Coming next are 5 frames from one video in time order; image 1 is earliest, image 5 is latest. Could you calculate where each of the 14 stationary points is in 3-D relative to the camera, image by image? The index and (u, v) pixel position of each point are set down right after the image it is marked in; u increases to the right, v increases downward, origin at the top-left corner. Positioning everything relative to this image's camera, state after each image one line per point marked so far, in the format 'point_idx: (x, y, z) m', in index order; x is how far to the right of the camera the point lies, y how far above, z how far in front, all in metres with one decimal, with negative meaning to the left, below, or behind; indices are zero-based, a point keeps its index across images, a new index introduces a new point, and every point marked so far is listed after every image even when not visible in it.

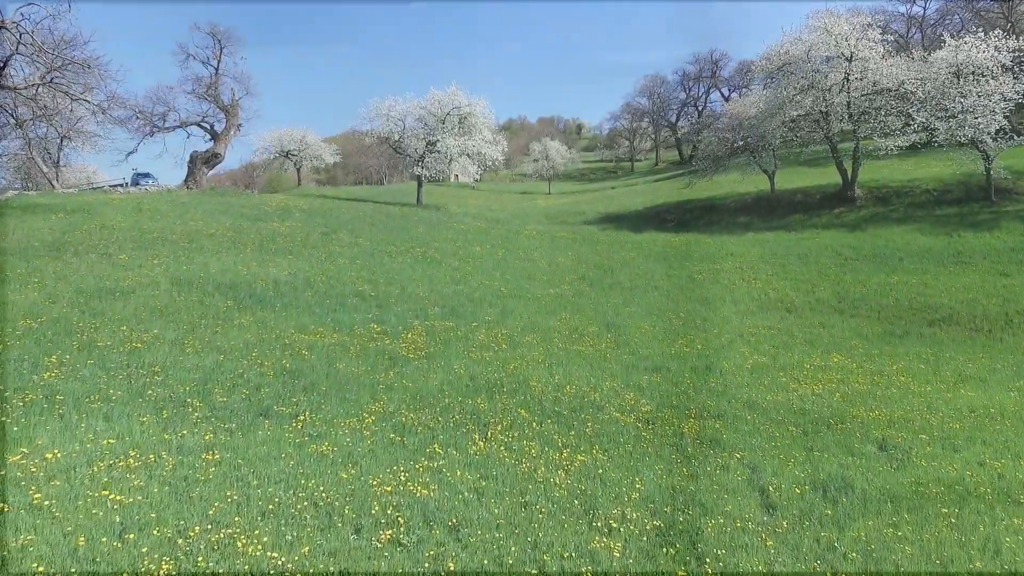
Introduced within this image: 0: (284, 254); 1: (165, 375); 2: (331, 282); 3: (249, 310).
0: (-7.1, +1.0, +19.1) m
1: (-5.2, -1.3, +9.4) m
2: (-5.0, +0.1, +17.2) m
3: (-5.8, -0.5, +13.6) m
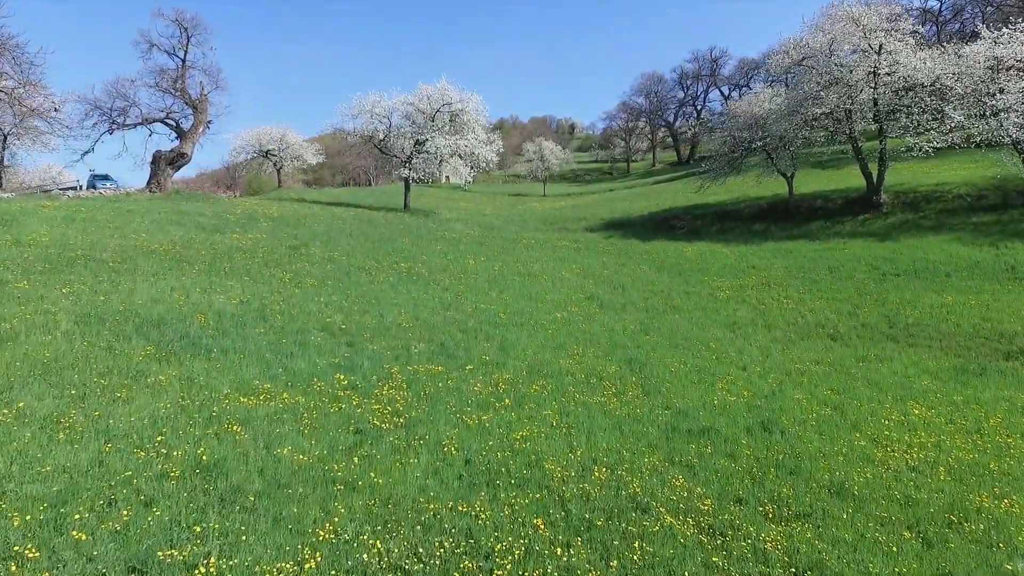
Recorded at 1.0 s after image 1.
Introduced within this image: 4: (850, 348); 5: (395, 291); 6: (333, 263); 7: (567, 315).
0: (-7.0, +0.3, +15.9) m
1: (-5.1, -2.0, +6.2) m
2: (-5.0, -0.6, +14.1) m
3: (-5.7, -1.2, +10.4) m
4: (+9.5, -1.7, +17.5) m
5: (-3.4, -0.1, +17.8) m
6: (-5.5, +0.8, +19.1) m
7: (+1.7, -0.8, +18.8) m
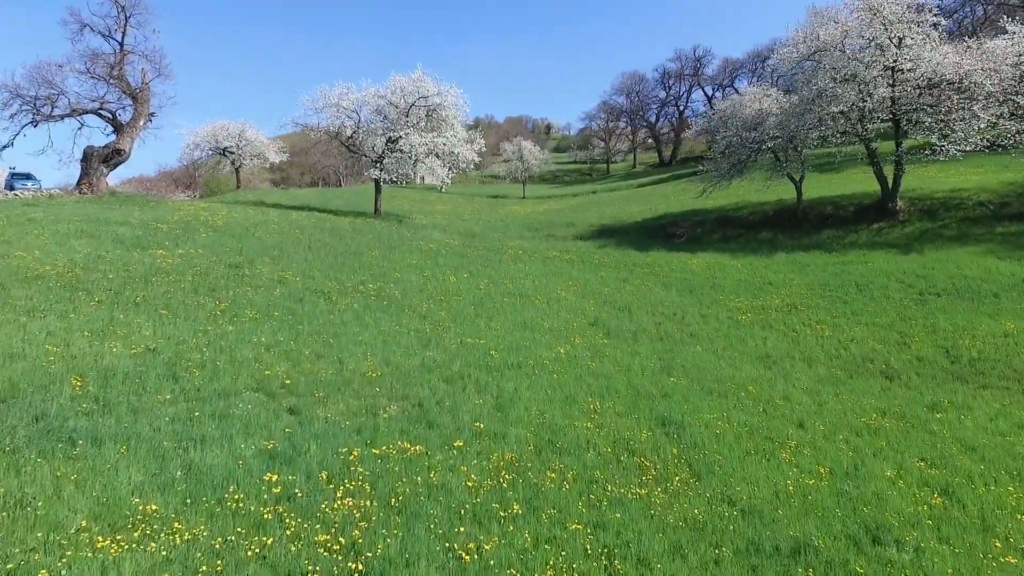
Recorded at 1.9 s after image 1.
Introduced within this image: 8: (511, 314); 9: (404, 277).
0: (-7.1, -0.4, +12.3) m
1: (-4.7, -2.7, +2.6) m
2: (-4.9, -1.3, +10.5) m
3: (-5.5, -1.9, +6.8) m
4: (+9.4, -2.4, +14.5) m
5: (-3.5, -0.8, +14.3) m
6: (-5.7, 0.0, +15.5) m
7: (+1.5, -1.6, +15.5) m
8: (0.0, -0.8, +17.7) m
9: (-3.4, +0.3, +19.2) m
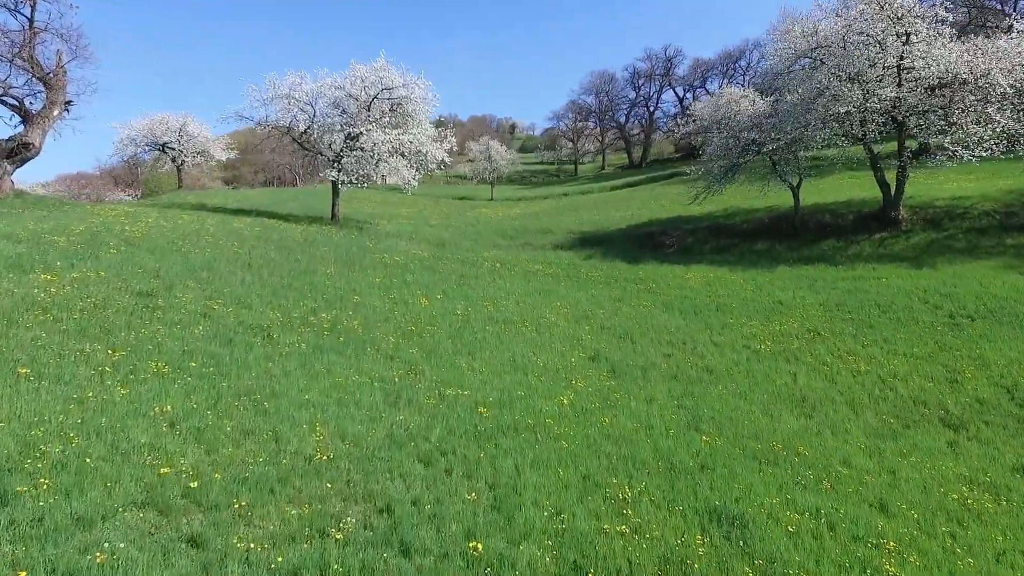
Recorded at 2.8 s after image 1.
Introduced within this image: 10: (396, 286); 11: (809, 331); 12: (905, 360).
0: (-7.1, -1.1, +8.7) m
1: (-4.1, -3.4, -0.8) m
2: (-4.8, -2.0, +7.1) m
3: (-5.2, -2.6, +3.4) m
4: (+9.2, -3.1, +12.0) m
5: (-3.6, -1.5, +11.0) m
6: (-5.9, -0.6, +12.1) m
7: (+1.3, -2.2, +12.5) m
8: (-0.4, -1.5, +14.6) m
9: (-3.8, -0.4, +15.9) m
10: (-3.4, 0.0, +18.3) m
11: (+8.7, -1.3, +18.2) m
12: (+10.1, -1.9, +15.9) m
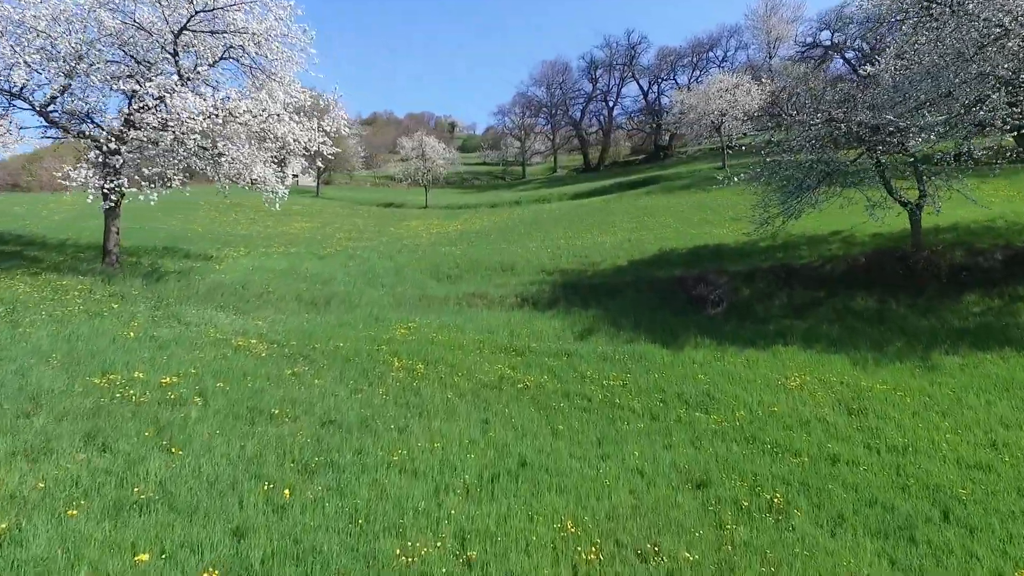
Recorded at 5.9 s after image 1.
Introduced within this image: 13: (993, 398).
0: (-6.8, -3.4, -4.5) m
1: (-2.9, -5.7, -13.6) m
2: (-4.4, -4.3, -5.9) m
3: (-4.3, -4.9, -9.6) m
4: (+9.2, -5.4, +0.3) m
5: (-3.5, -3.9, -1.9) m
6: (-5.9, -3.0, -1.0) m
7: (+1.2, -4.6, +0.1) m
8: (-0.6, -3.8, +2.0) m
9: (-4.2, -2.8, +3.0) m
10: (-4.0, -2.4, +5.4) m
11: (+8.1, -3.6, +6.5) m
12: (+9.6, -4.2, +4.4) m
13: (+9.3, -2.1, +12.0) m
